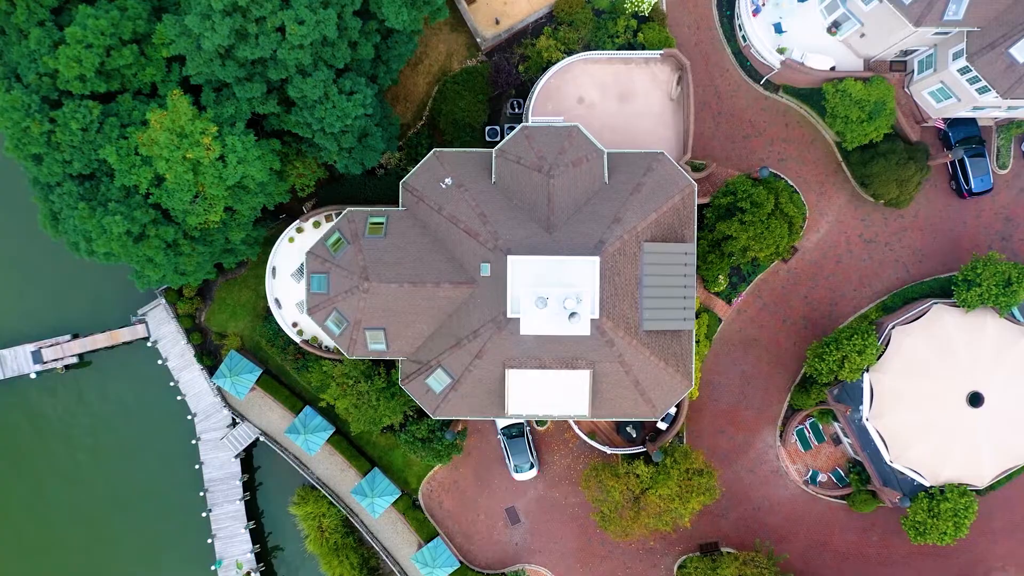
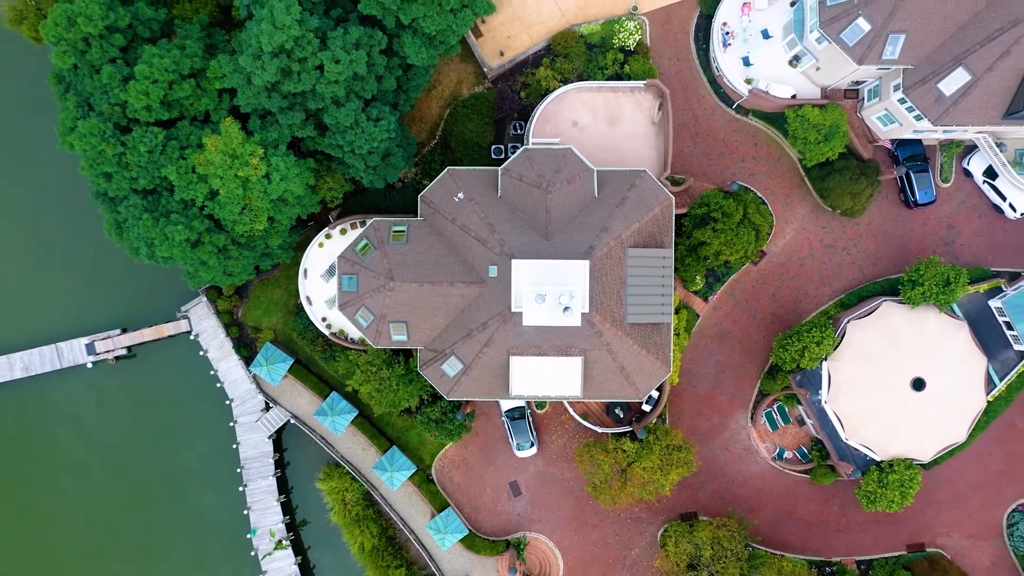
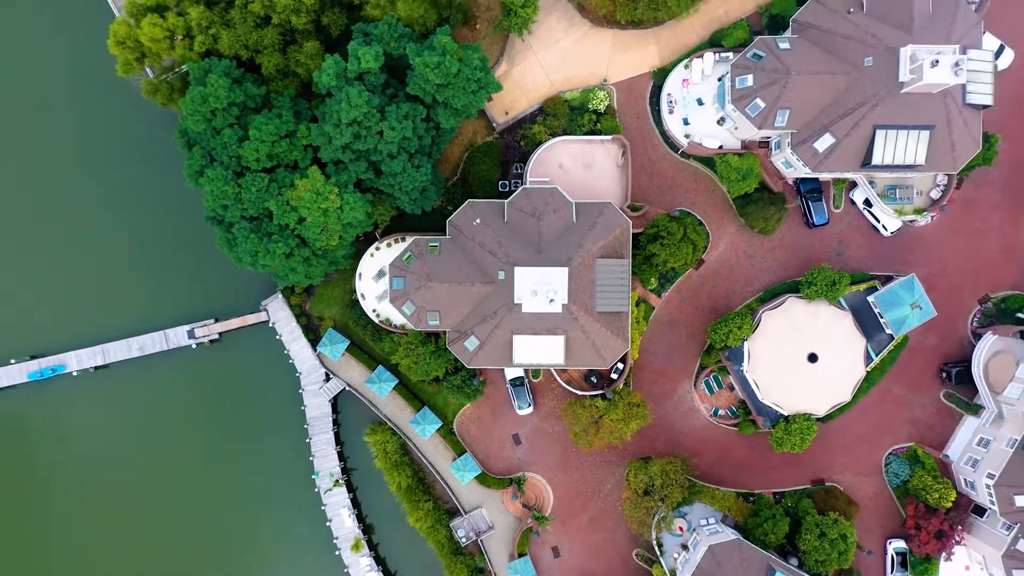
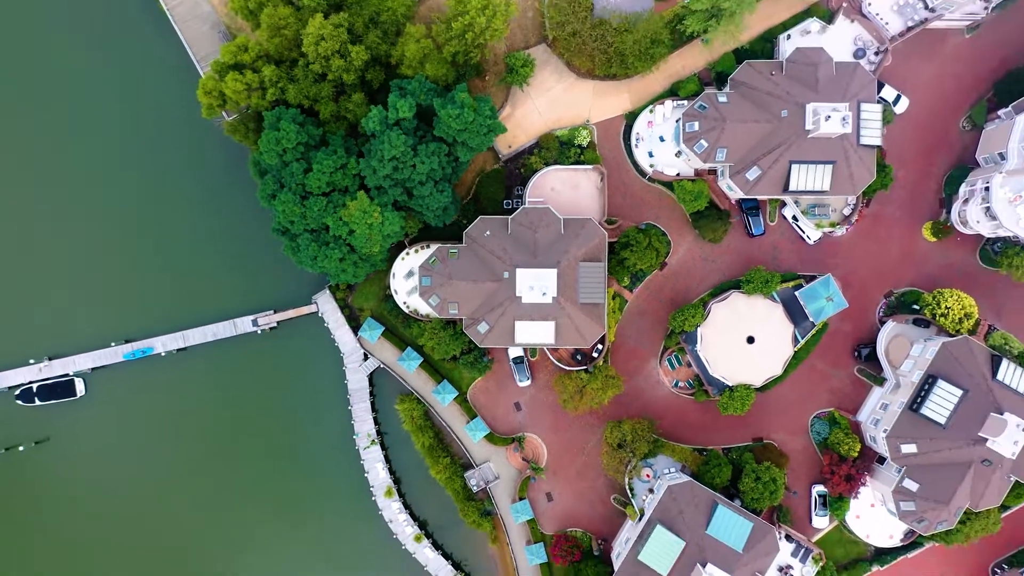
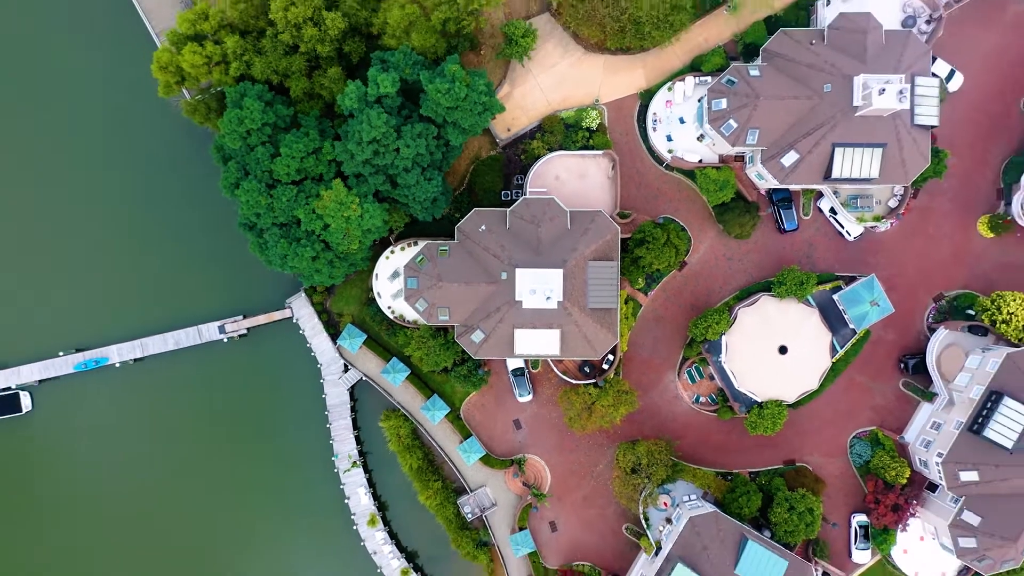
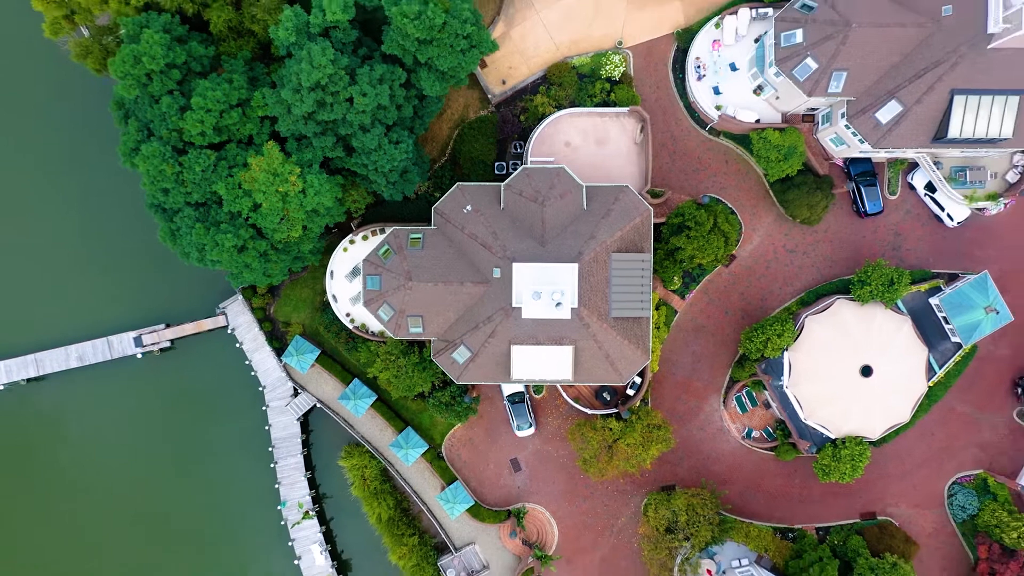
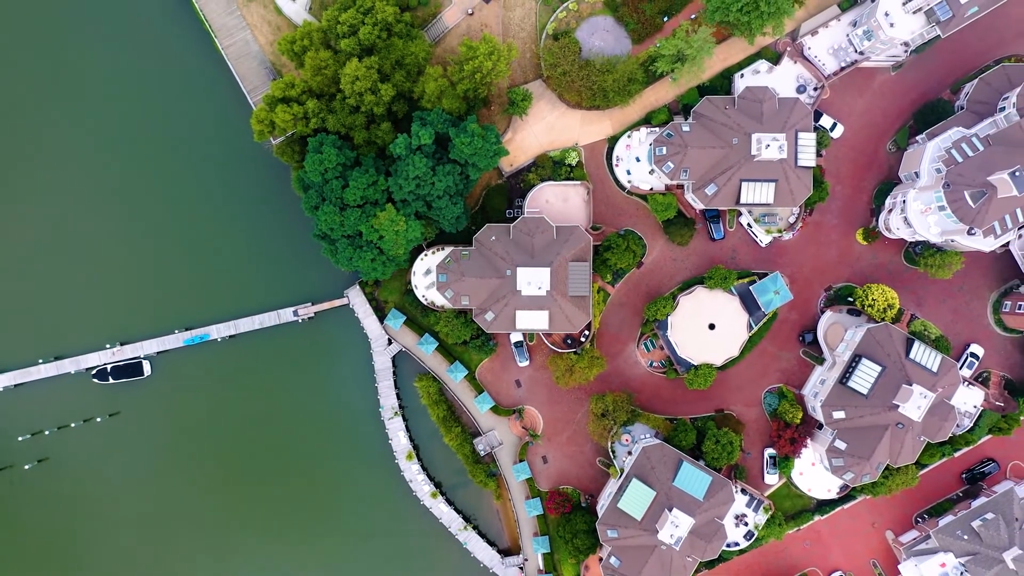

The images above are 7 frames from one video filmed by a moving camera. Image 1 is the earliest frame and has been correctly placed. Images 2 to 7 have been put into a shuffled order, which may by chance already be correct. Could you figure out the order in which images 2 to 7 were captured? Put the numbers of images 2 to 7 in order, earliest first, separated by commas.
2, 6, 3, 5, 4, 7
